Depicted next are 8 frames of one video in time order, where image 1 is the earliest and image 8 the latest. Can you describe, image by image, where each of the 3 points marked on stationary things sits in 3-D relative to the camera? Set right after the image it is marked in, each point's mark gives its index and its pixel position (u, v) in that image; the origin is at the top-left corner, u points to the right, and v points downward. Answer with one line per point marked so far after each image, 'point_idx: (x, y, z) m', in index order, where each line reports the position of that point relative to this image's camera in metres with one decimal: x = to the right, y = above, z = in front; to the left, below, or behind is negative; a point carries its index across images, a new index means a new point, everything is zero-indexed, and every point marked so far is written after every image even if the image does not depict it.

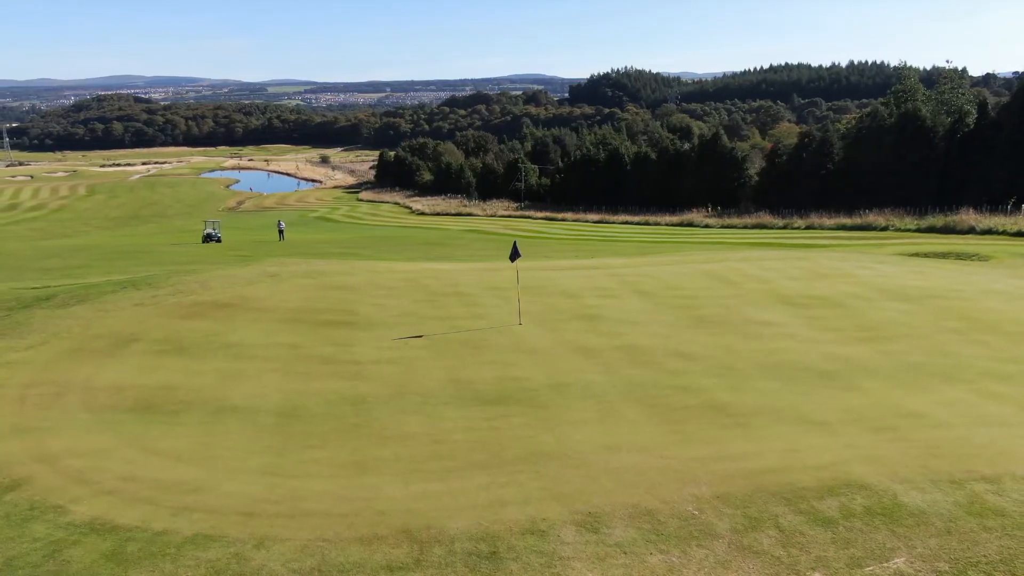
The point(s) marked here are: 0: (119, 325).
0: (-7.4, -0.6, +14.8) m
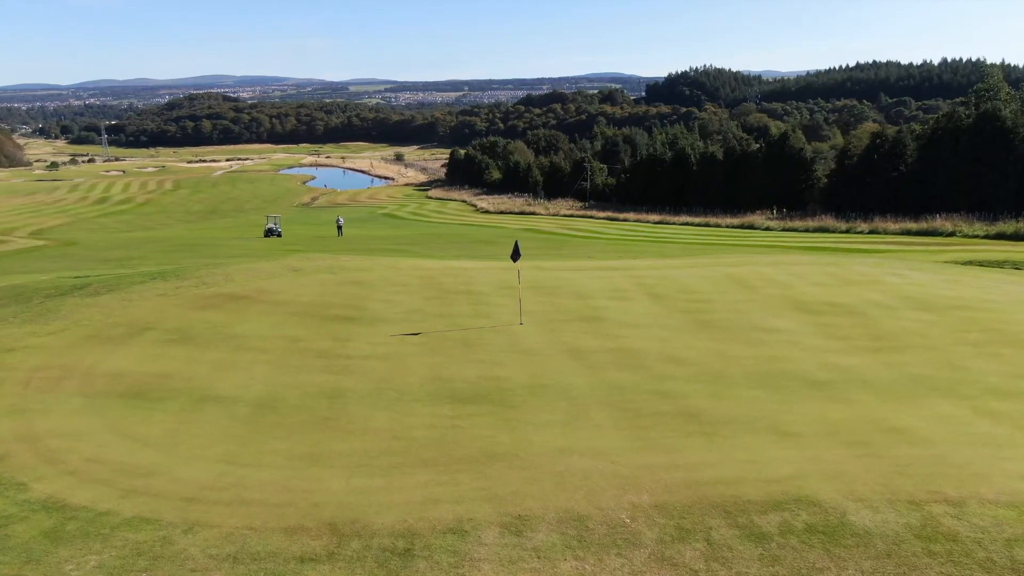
0: (-7.3, -0.5, +15.5) m
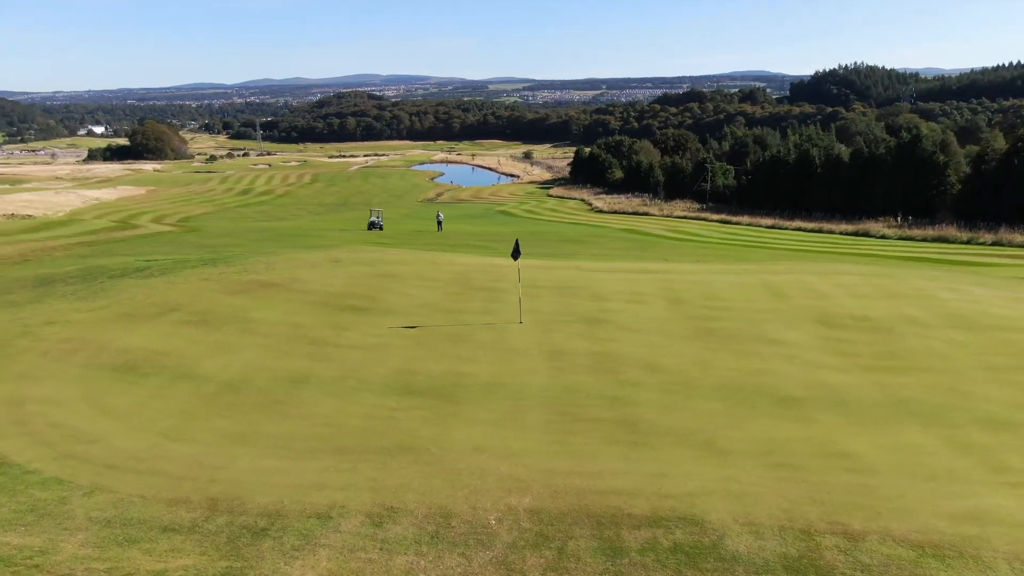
0: (-7.1, -0.1, +16.7) m
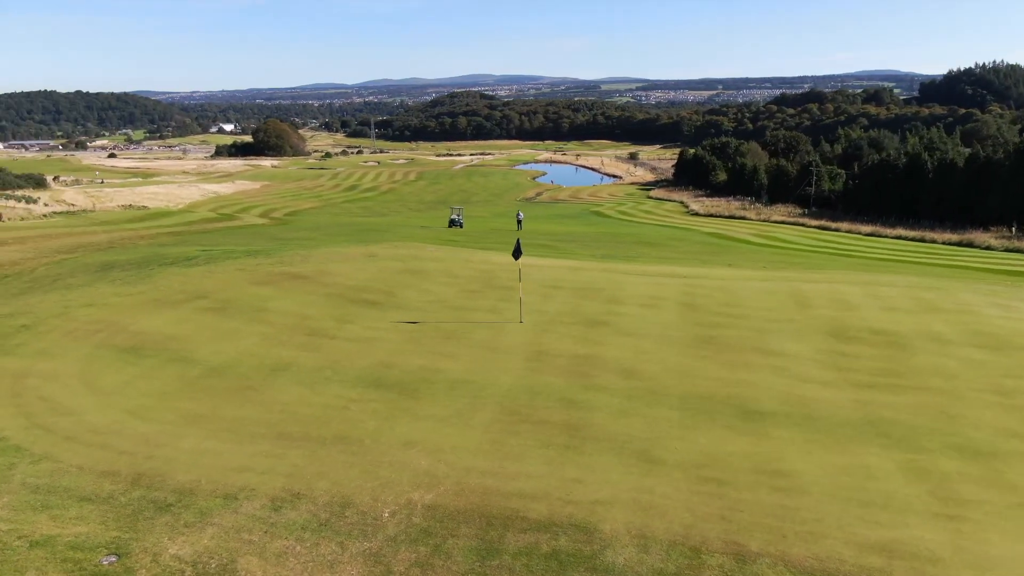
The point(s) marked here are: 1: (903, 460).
0: (-6.8, +0.1, +17.7) m
1: (+4.5, -2.0, +9.2) m
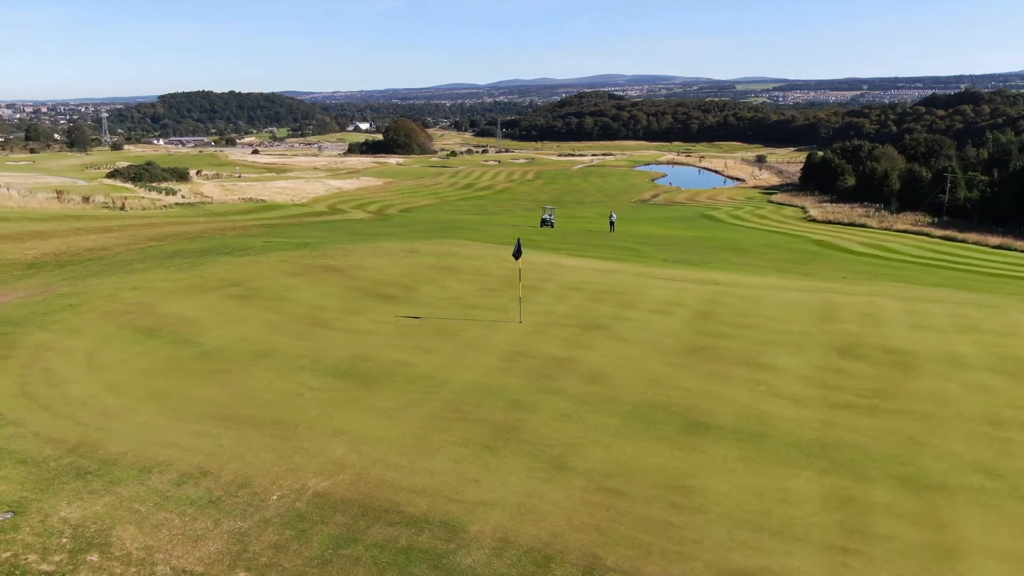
0: (-6.3, +0.4, +18.8) m
1: (+3.5, -2.1, +8.6) m
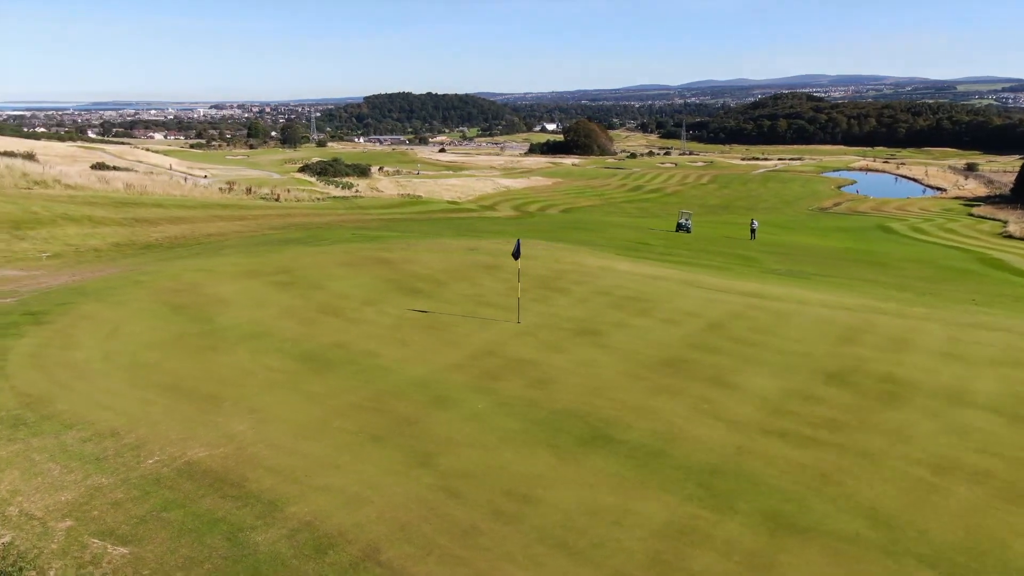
0: (-5.2, +0.7, +20.2) m
1: (+1.7, -2.3, +8.0) m
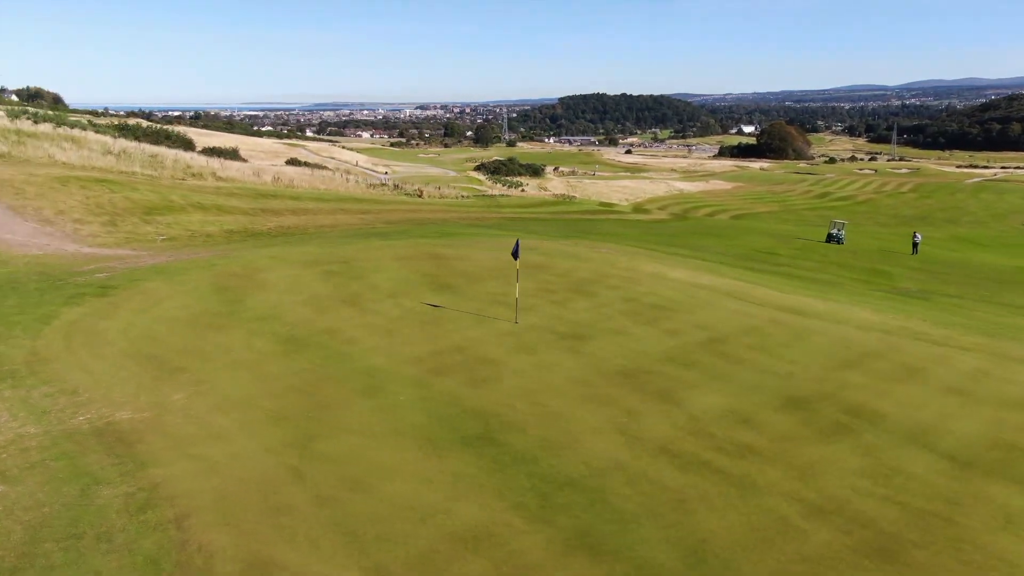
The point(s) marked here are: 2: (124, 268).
0: (-3.8, +1.0, +21.4) m
1: (-0.1, -2.3, +7.9) m
2: (-9.6, +0.5, +19.6) m
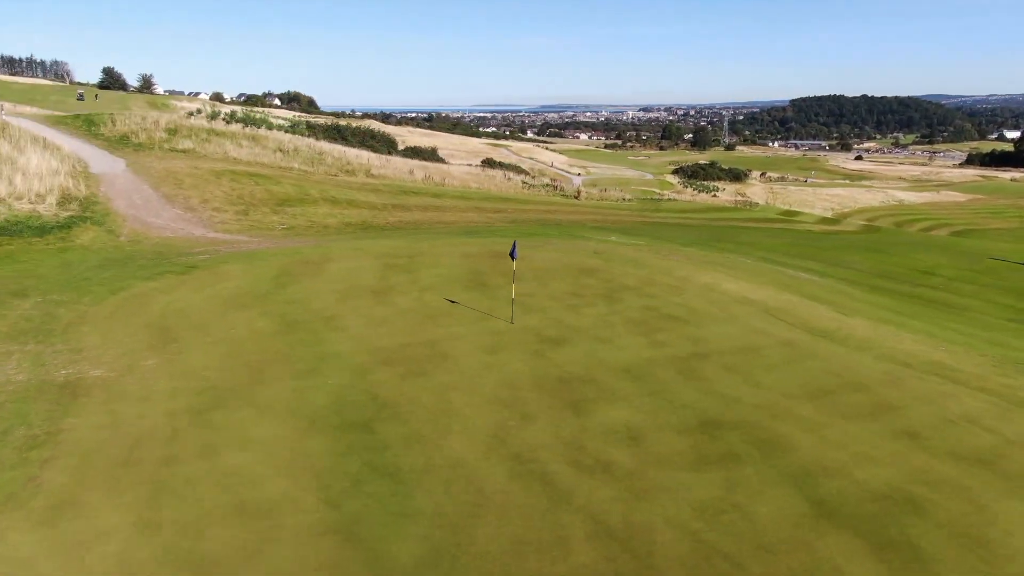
0: (-2.0, +1.1, +22.4) m
1: (-2.3, -2.2, +8.4) m
2: (-8.0, +1.0, +22.2) m
